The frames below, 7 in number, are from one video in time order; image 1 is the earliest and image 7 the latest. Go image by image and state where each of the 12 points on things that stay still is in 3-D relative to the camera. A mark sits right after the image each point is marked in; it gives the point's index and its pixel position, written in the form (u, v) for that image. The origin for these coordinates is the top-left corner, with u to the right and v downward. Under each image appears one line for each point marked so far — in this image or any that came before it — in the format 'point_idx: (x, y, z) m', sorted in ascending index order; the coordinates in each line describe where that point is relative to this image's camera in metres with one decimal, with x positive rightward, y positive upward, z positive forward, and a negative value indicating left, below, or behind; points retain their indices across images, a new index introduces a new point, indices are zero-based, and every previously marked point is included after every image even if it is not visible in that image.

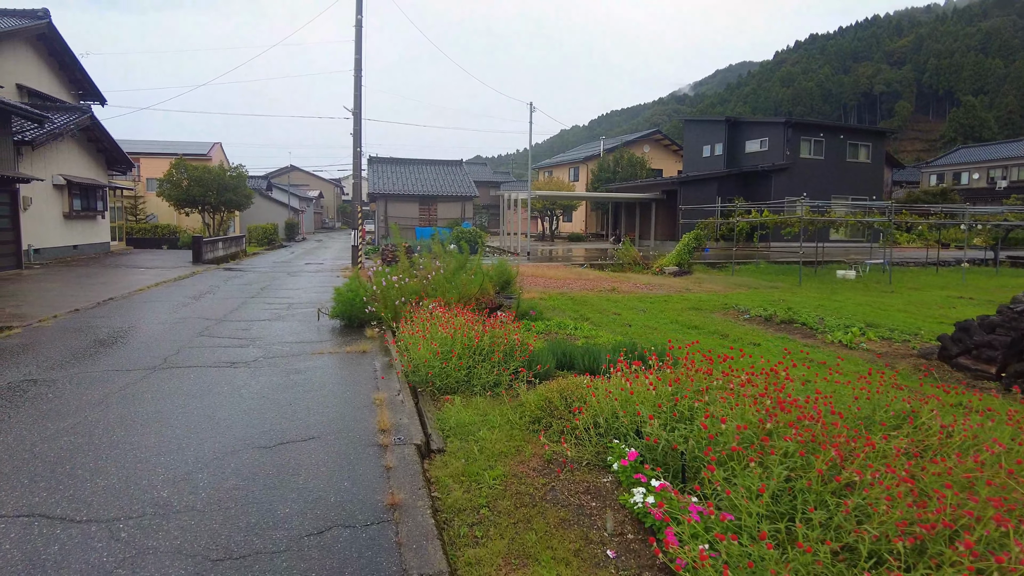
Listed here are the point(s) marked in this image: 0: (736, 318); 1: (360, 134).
0: (+2.9, -0.4, +8.6) m
1: (-3.7, +3.8, +16.0) m
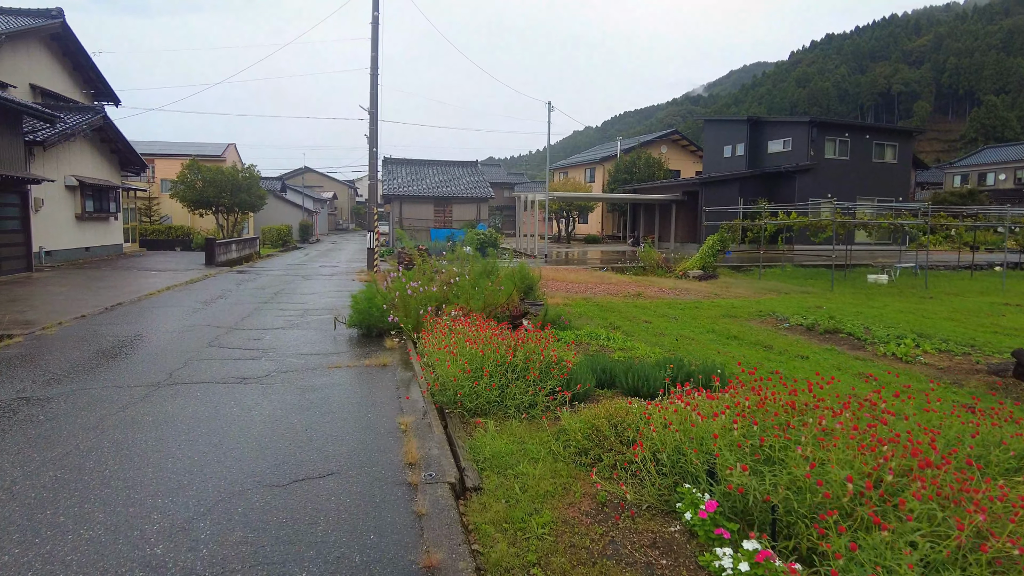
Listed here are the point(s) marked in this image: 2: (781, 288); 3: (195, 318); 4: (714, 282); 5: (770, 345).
0: (+3.2, -0.5, +8.1) m
1: (-3.3, +3.7, +15.7) m
2: (+5.4, 0.0, +13.3) m
3: (-3.7, -0.3, +7.8) m
4: (+4.4, +0.1, +14.2) m
5: (+2.7, -0.6, +6.8) m
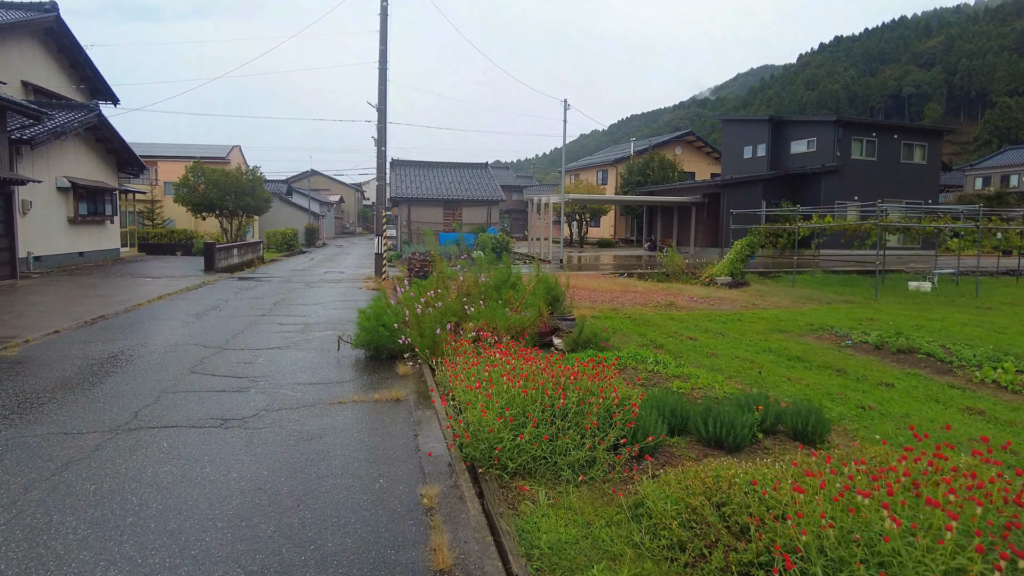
0: (+3.5, -0.6, +7.2) m
1: (-2.9, +3.5, +14.8) m
2: (+5.8, -0.2, +12.4) m
3: (-3.4, -0.5, +6.9) m
4: (+4.8, -0.1, +13.2) m
5: (+3.0, -0.7, +5.9) m
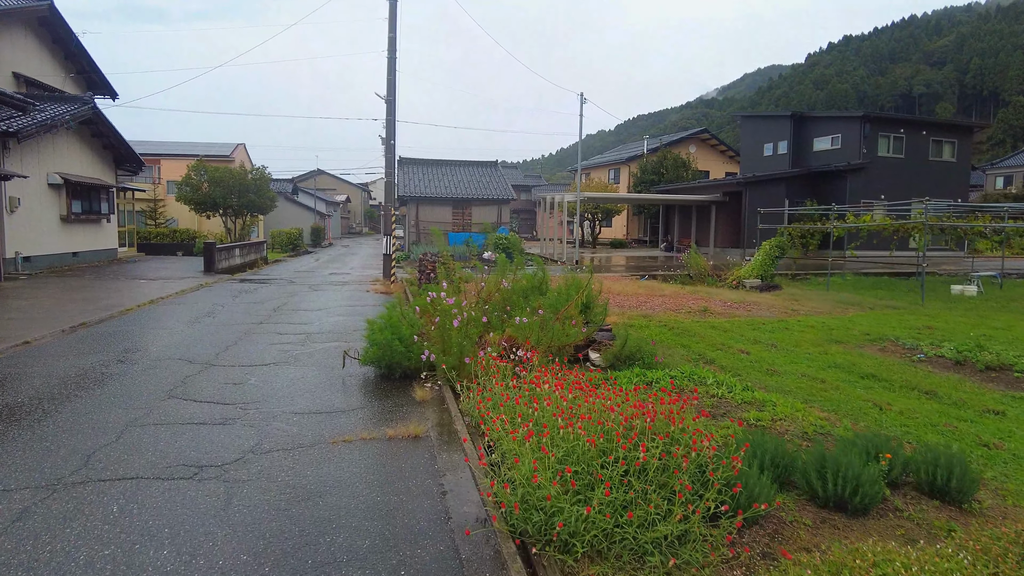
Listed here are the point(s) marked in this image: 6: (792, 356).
0: (+3.8, -0.7, +6.3) m
1: (-2.5, +3.5, +14.0) m
2: (+6.1, -0.2, +11.5) m
3: (-3.2, -0.5, +6.1) m
4: (+5.1, -0.1, +12.4) m
5: (+3.2, -0.8, +5.1) m
6: (+2.7, -0.6, +6.3) m
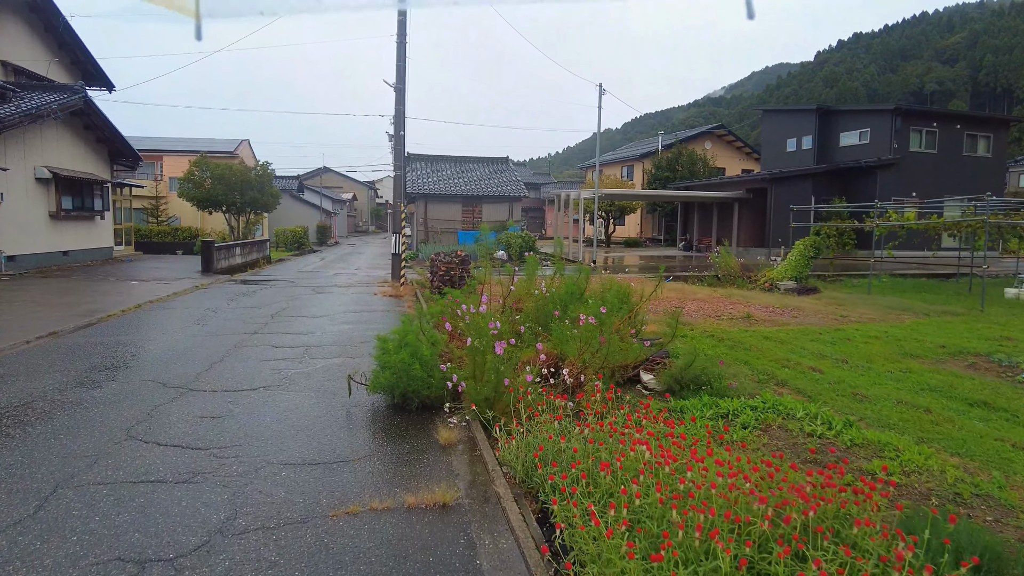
0: (+4.1, -0.7, +5.4) m
1: (-2.2, +3.4, +13.2) m
2: (+6.4, -0.3, +10.5) m
3: (-2.9, -0.6, +5.3) m
4: (+5.4, -0.2, +11.4) m
5: (+3.5, -0.8, +4.1) m
6: (+2.9, -0.7, +5.4) m
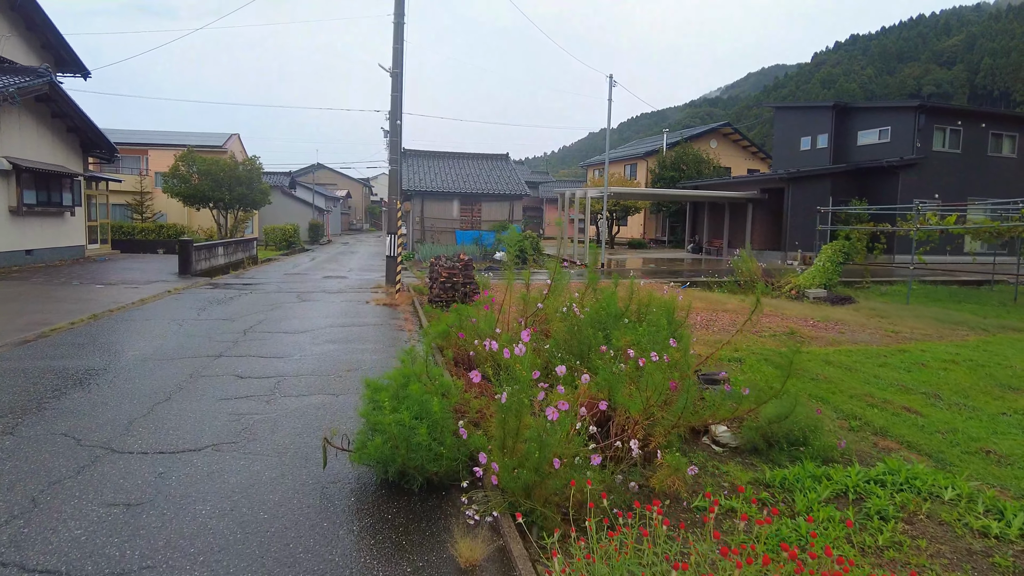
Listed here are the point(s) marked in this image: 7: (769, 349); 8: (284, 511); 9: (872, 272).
0: (+4.2, -0.9, +4.3) m
1: (-2.1, +3.3, +12.0) m
2: (+6.5, -0.5, +9.5) m
3: (-2.8, -0.7, +4.1) m
4: (+5.5, -0.3, +10.4) m
5: (+3.6, -1.0, +3.1) m
6: (+3.1, -0.8, +4.3) m
7: (+2.5, -0.6, +6.4) m
8: (-0.9, -0.8, +2.5) m
9: (+8.5, +0.4, +16.0) m
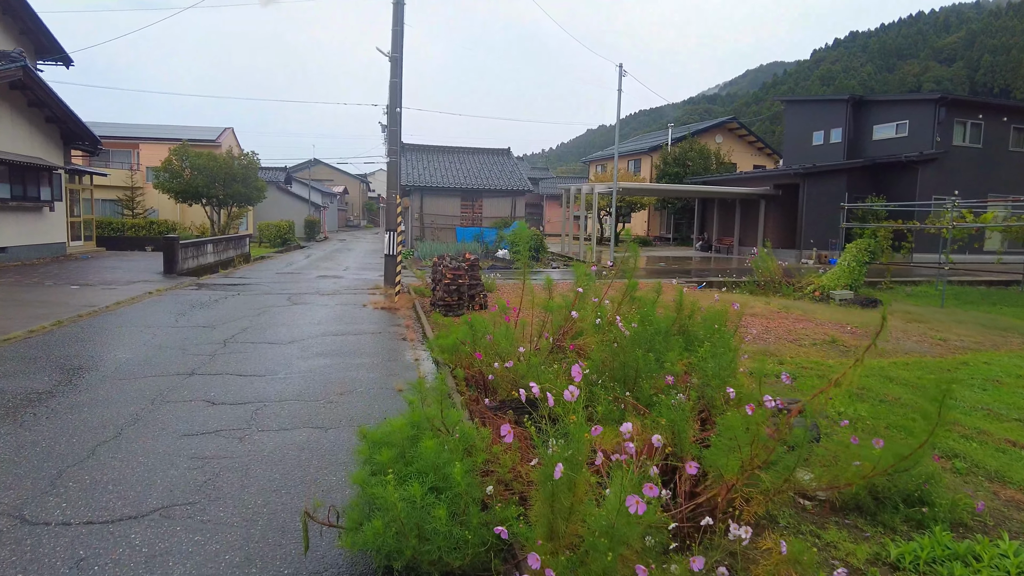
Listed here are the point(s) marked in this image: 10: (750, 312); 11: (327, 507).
0: (+4.4, -1.0, +3.6) m
1: (-1.9, +3.3, +11.3) m
2: (+6.6, -0.5, +8.8) m
3: (-2.6, -0.7, +3.4) m
4: (+5.6, -0.4, +9.6) m
5: (+3.8, -1.1, +2.3) m
6: (+3.3, -0.9, +3.6) m
7: (+2.7, -0.6, +5.7) m
8: (-0.7, -0.9, +1.8) m
9: (+8.6, +0.4, +15.2) m
10: (+3.2, -0.3, +8.8) m
11: (-0.7, -0.8, +2.5) m
